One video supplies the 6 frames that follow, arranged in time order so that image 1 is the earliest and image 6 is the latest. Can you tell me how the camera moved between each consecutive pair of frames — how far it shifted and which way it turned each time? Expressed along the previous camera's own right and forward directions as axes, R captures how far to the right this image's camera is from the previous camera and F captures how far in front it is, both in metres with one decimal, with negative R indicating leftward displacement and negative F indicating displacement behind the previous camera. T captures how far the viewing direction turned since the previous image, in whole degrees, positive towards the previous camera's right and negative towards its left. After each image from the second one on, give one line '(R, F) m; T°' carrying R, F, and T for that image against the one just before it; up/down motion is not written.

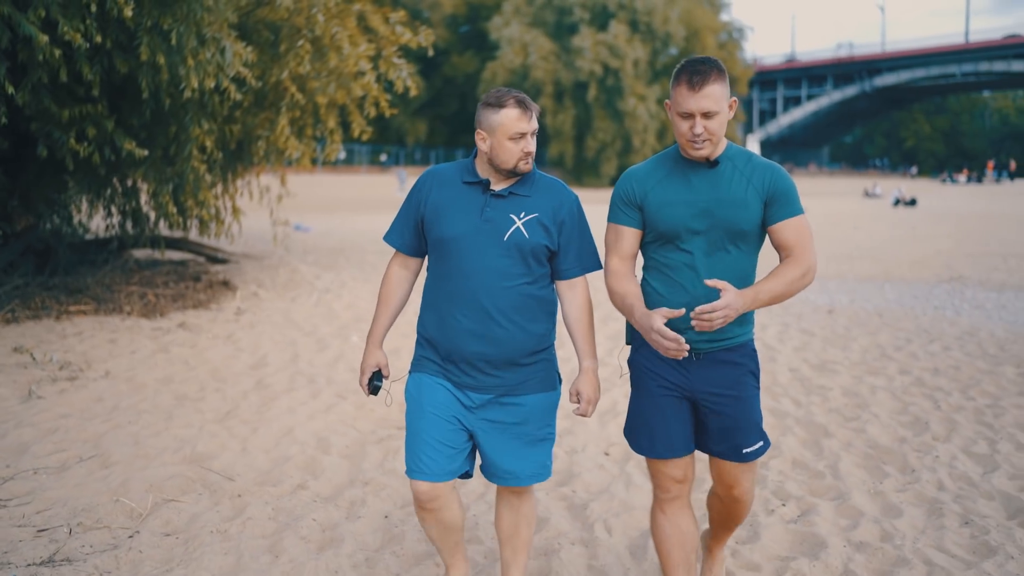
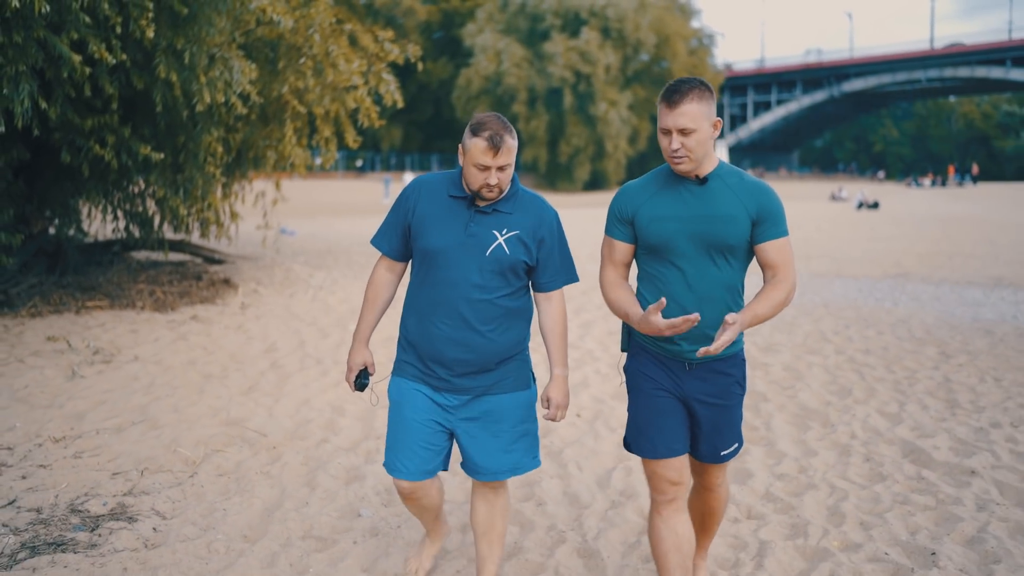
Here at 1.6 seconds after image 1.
(-0.1, -0.9) m; +1°
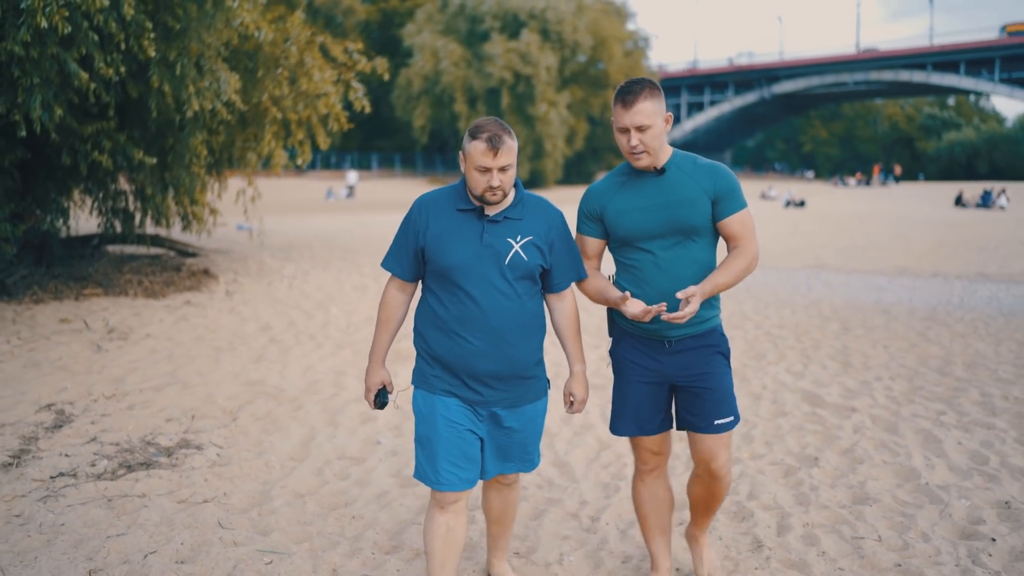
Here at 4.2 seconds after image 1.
(-0.2, -1.2) m; +3°
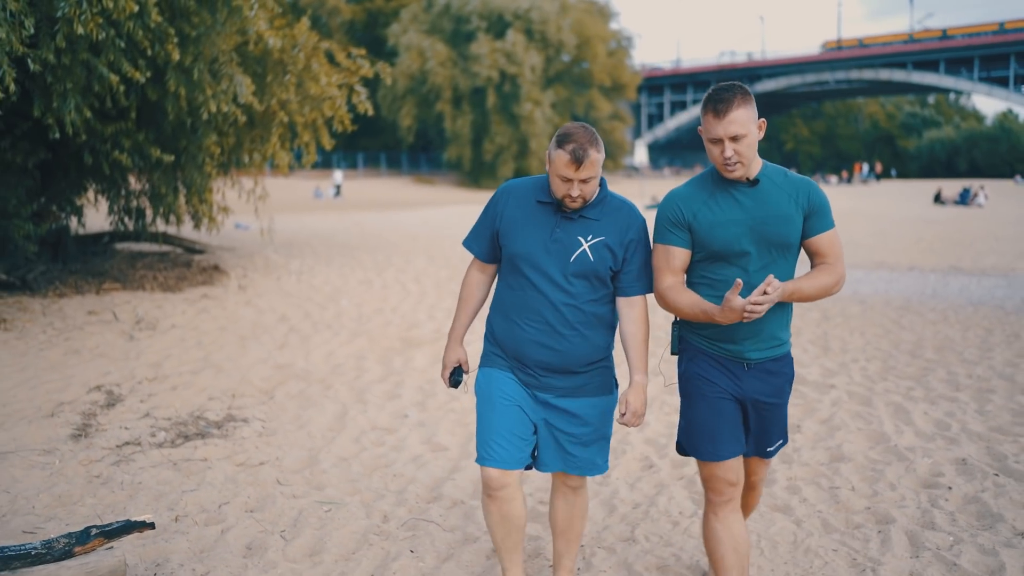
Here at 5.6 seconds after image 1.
(-0.2, -0.6) m; +1°
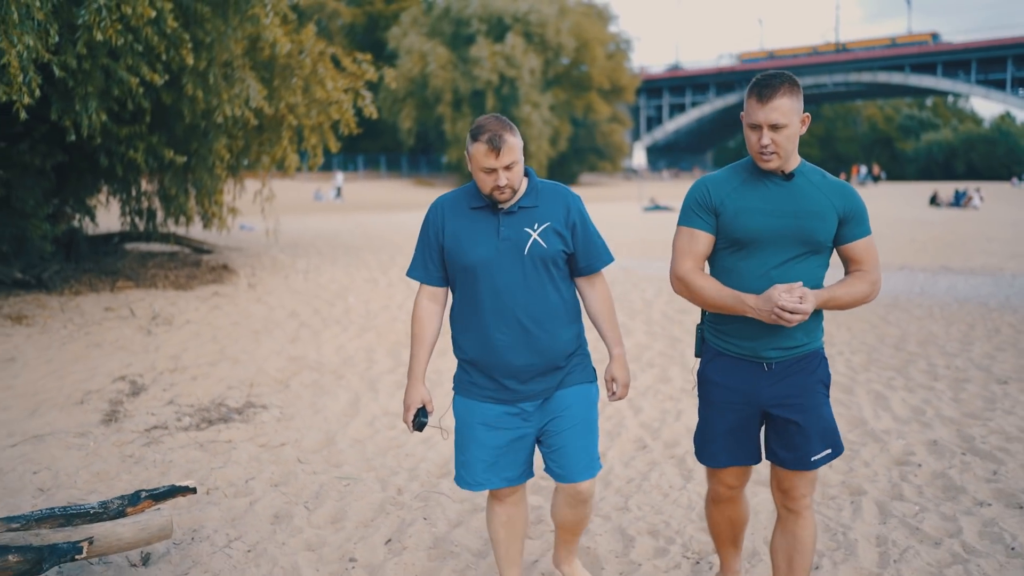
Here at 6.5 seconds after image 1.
(0.0, -0.4) m; 0°
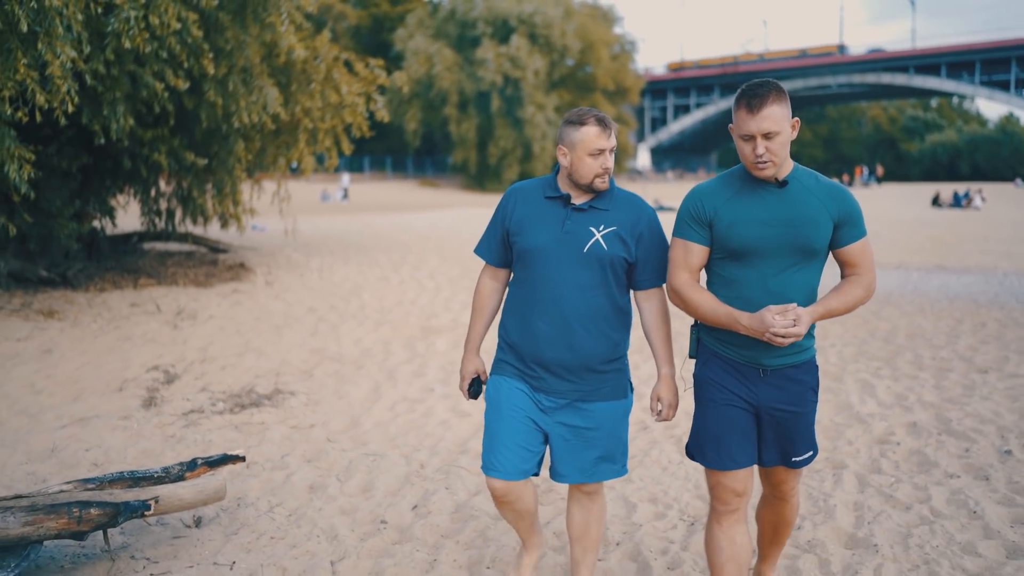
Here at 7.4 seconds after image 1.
(0.0, -0.5) m; 0°
